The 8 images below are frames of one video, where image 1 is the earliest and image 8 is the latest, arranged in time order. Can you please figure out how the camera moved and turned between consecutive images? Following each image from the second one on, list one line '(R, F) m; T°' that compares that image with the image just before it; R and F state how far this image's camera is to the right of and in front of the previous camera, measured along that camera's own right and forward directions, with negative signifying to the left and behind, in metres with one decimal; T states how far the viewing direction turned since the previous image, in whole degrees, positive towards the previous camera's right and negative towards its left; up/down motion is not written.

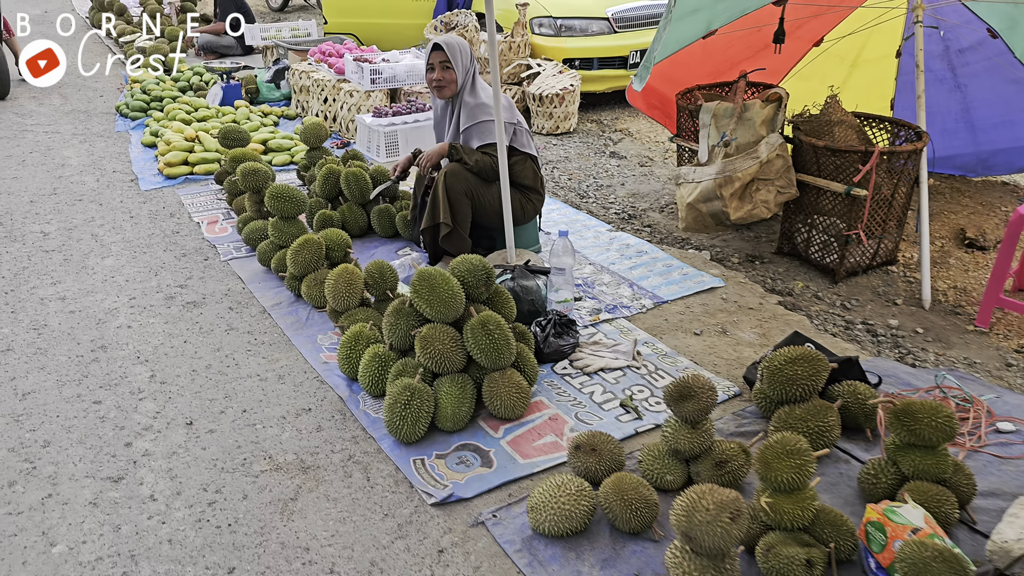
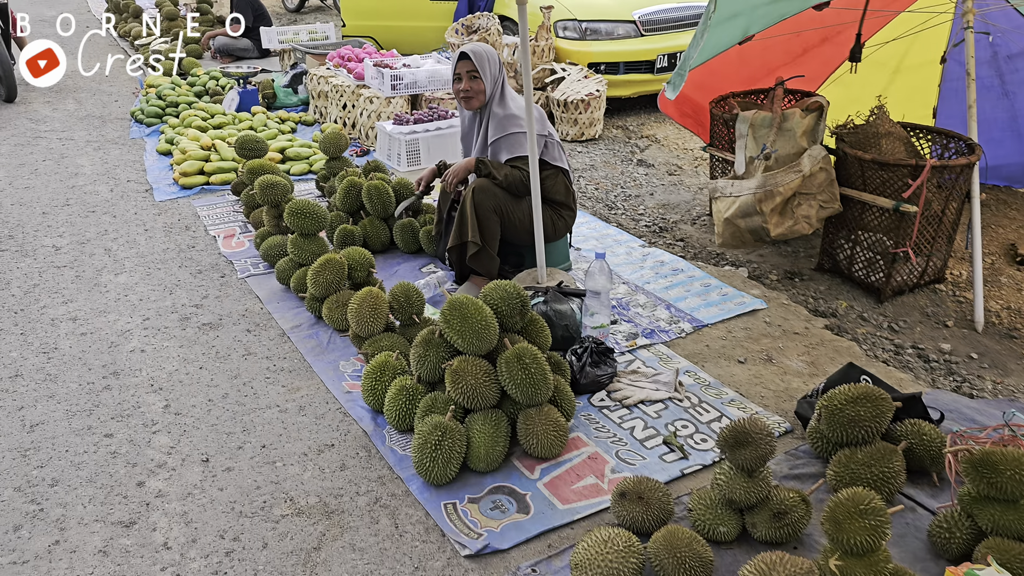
(-0.1, +0.2) m; -1°
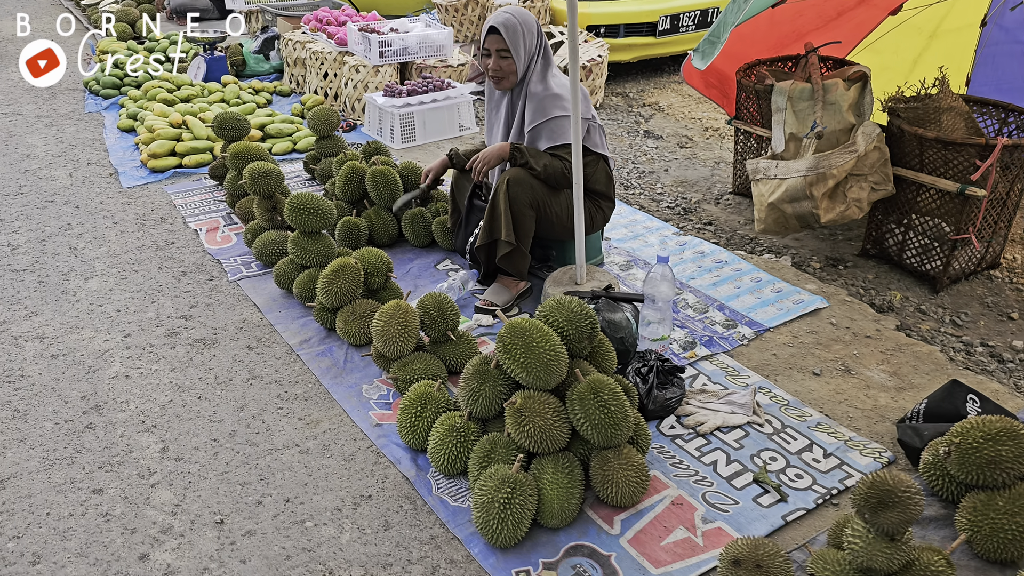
(-0.3, +0.5) m; +3°
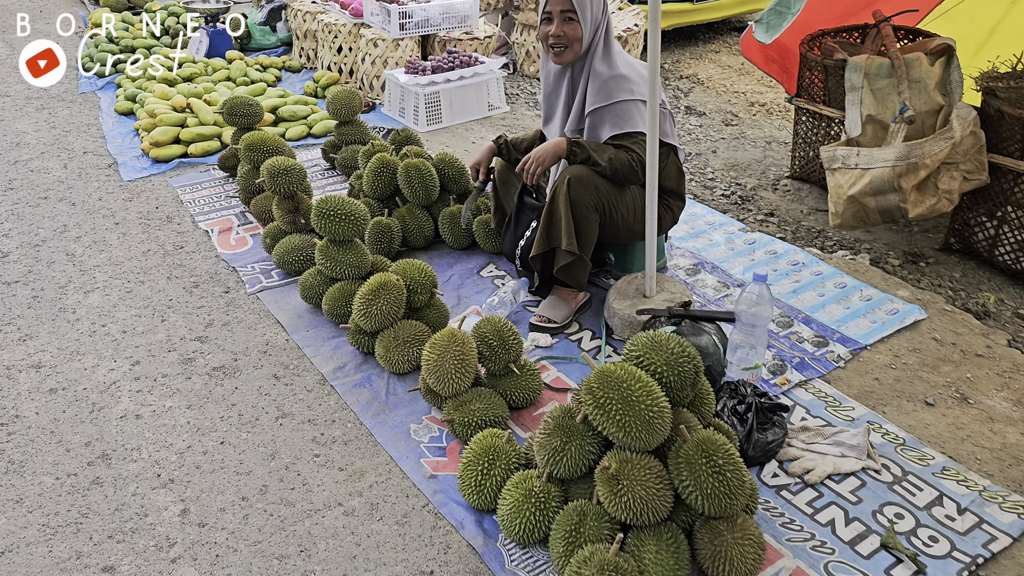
(-0.2, +0.4) m; 0°
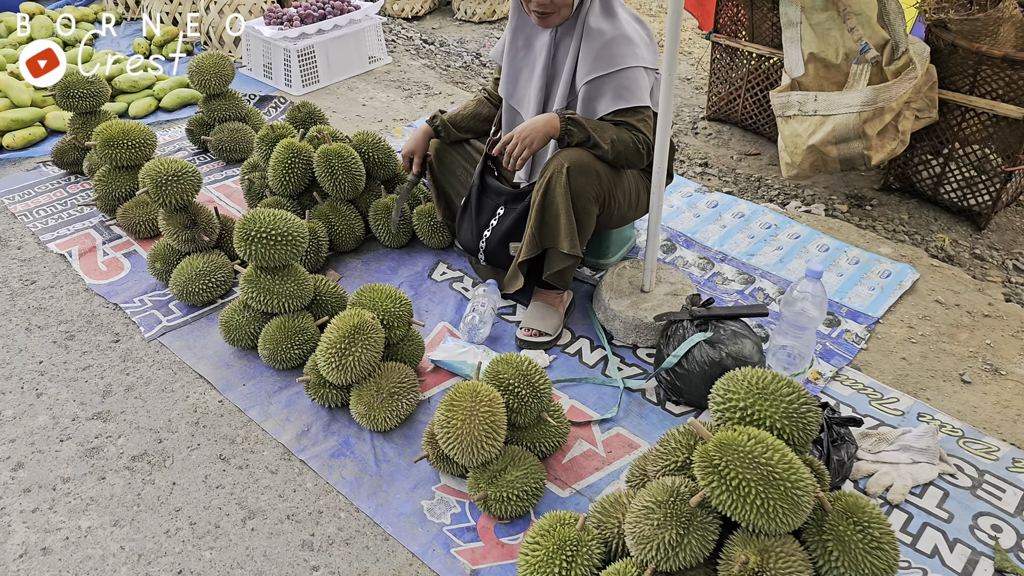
(-0.5, +0.6) m; +12°
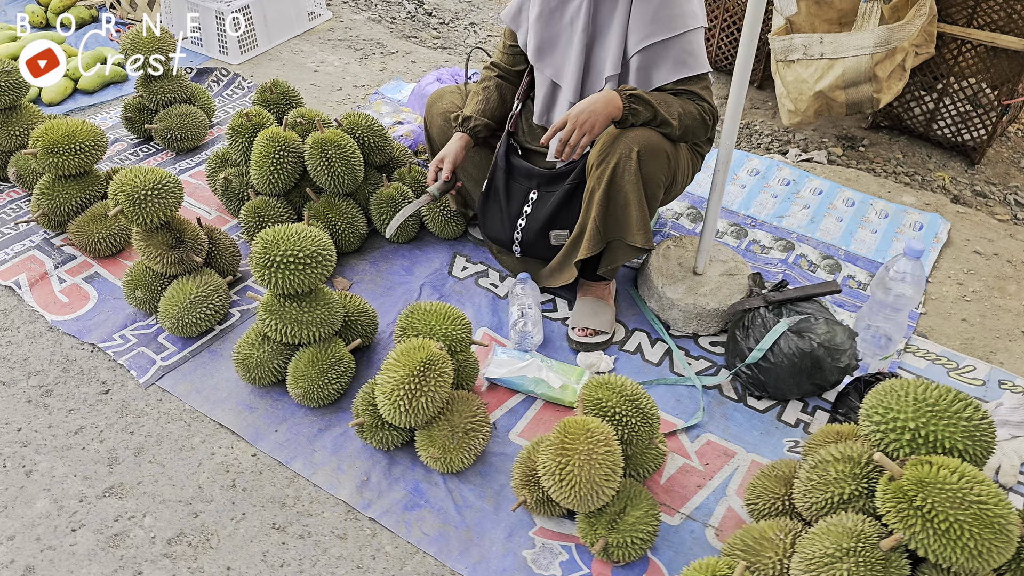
(-0.4, +0.3) m; +7°
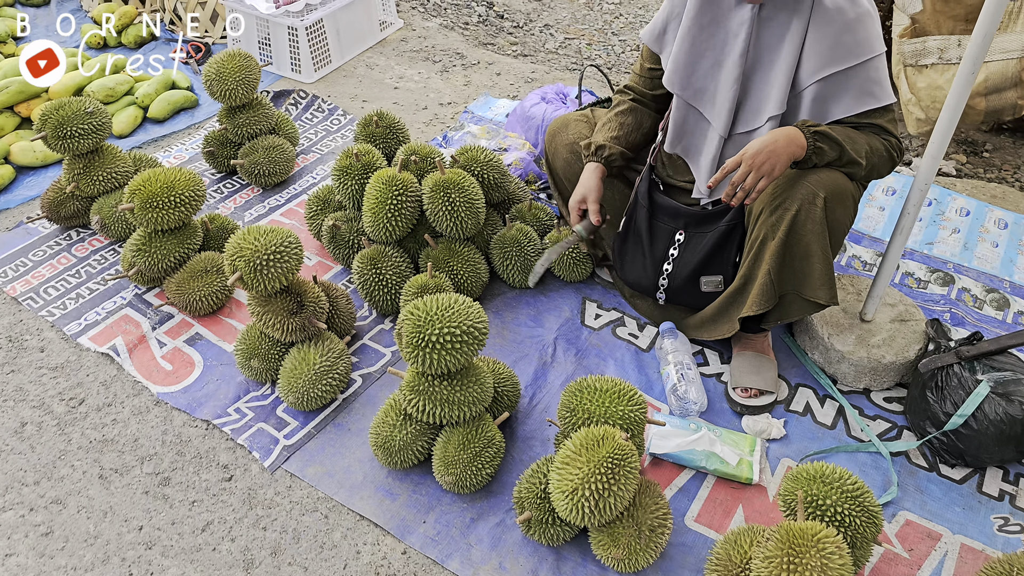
(-0.4, +0.2) m; -1°
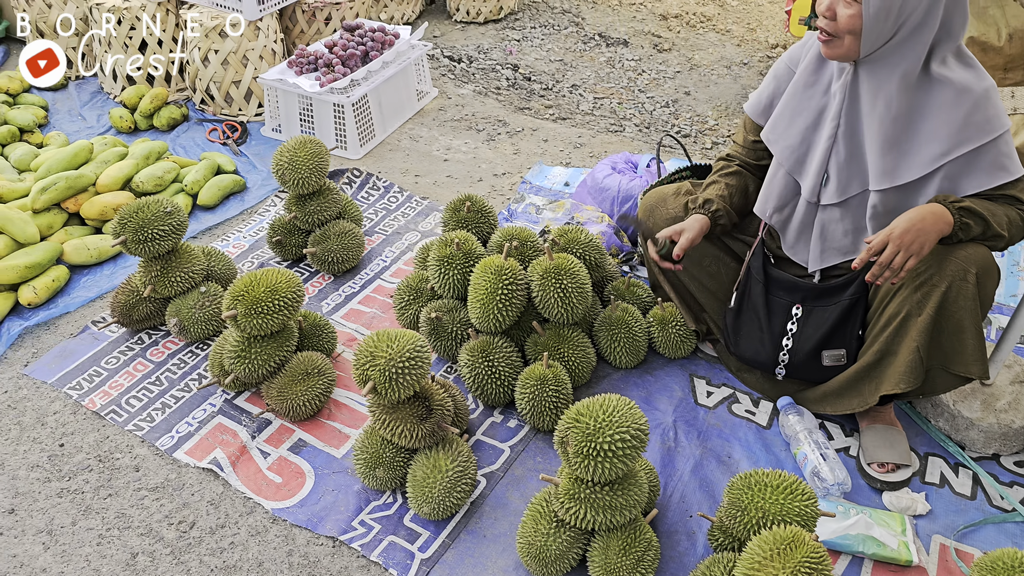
(-0.4, +0.1) m; +3°
